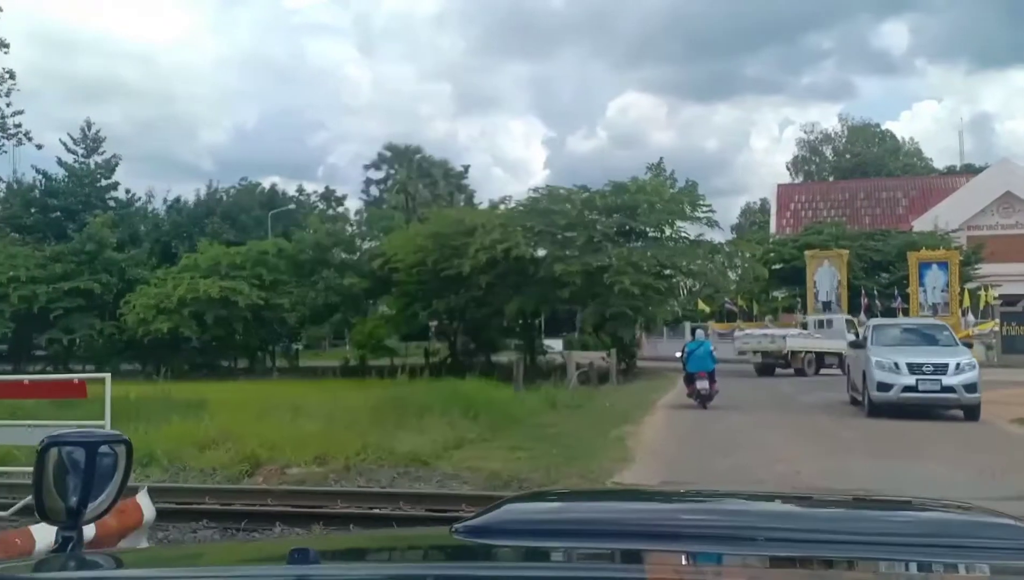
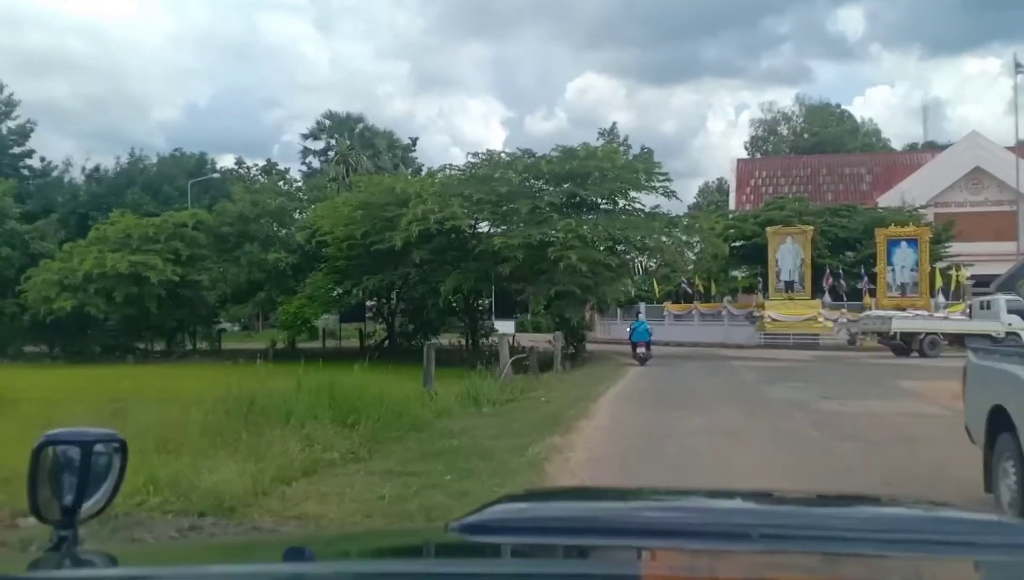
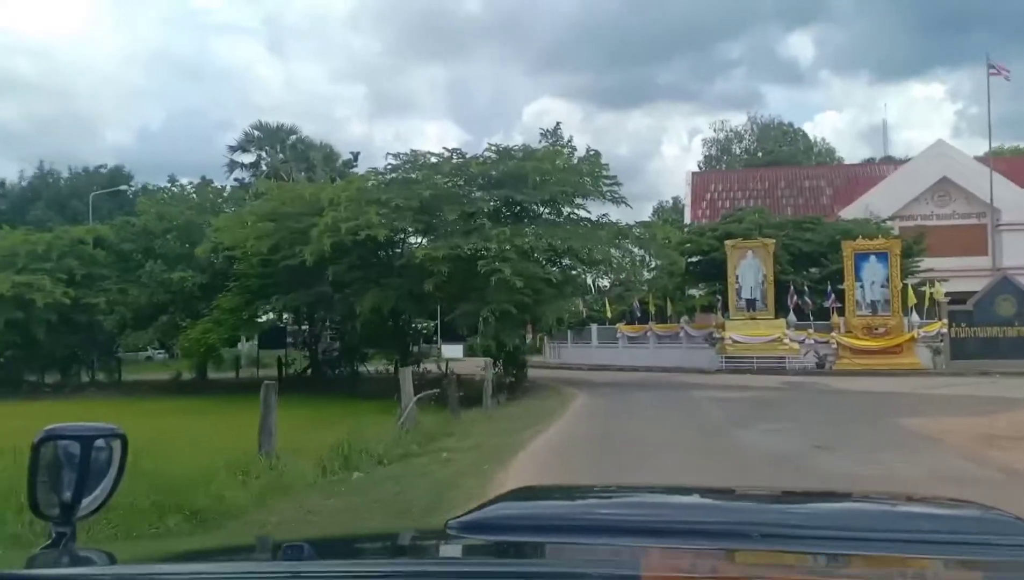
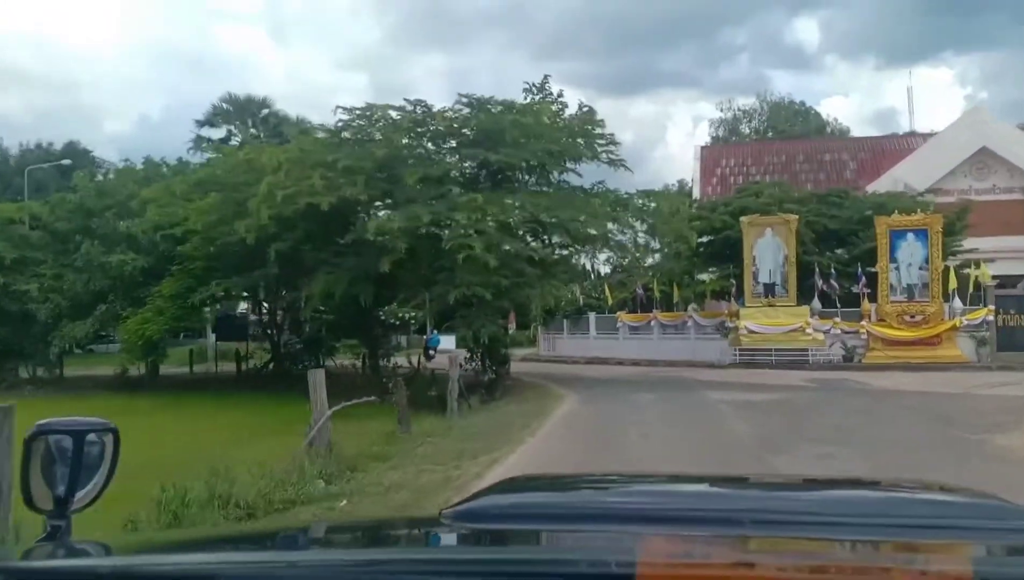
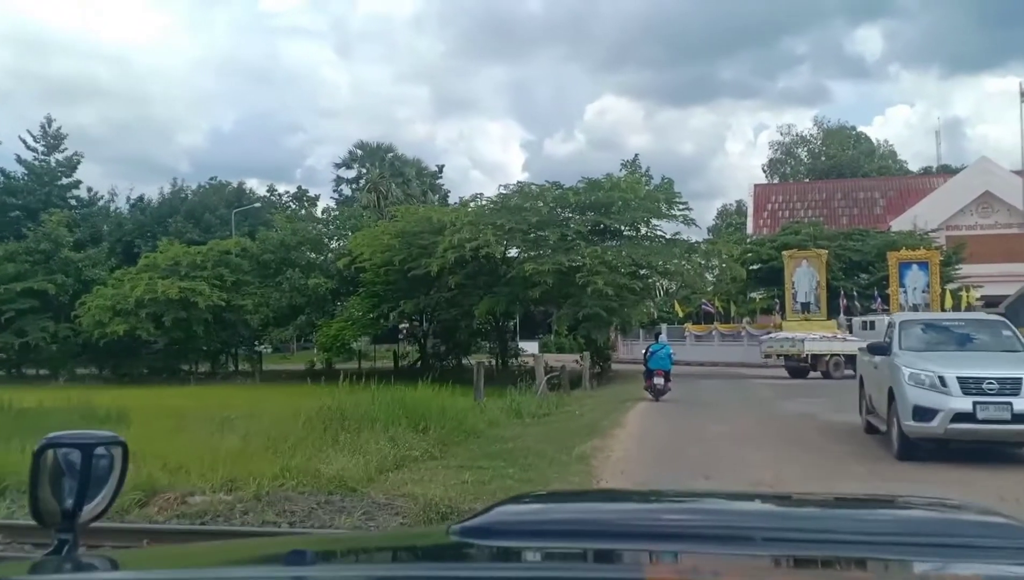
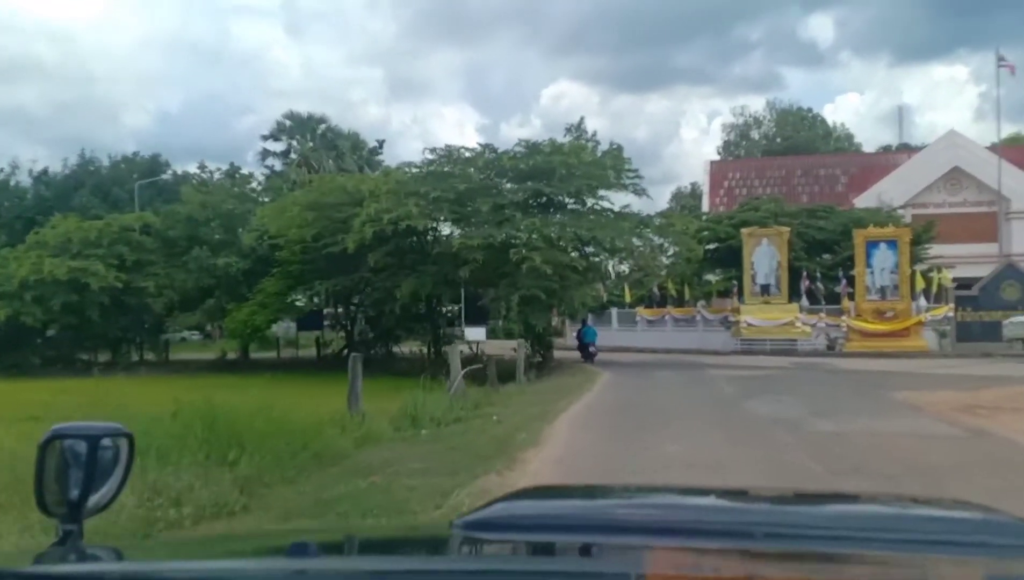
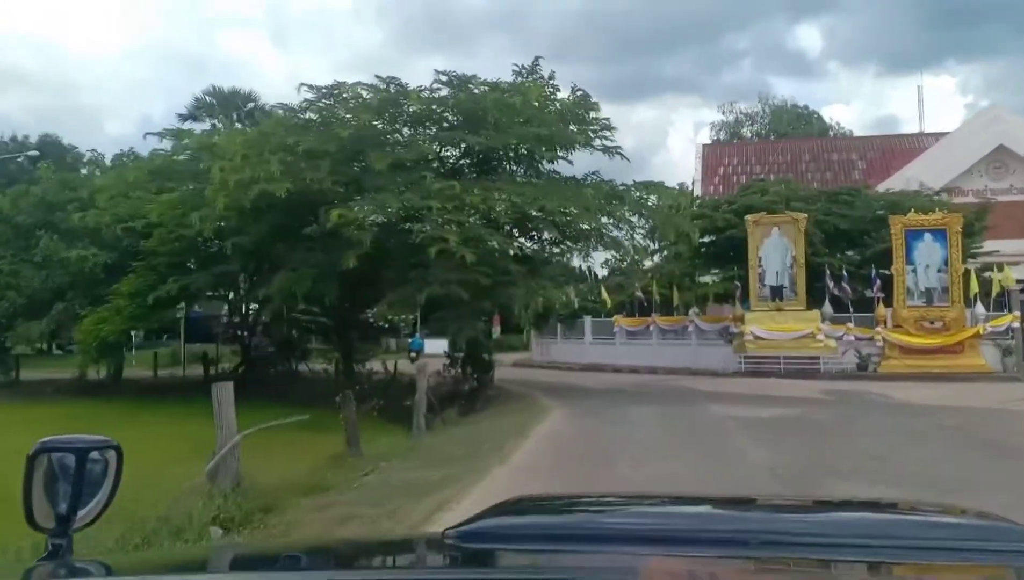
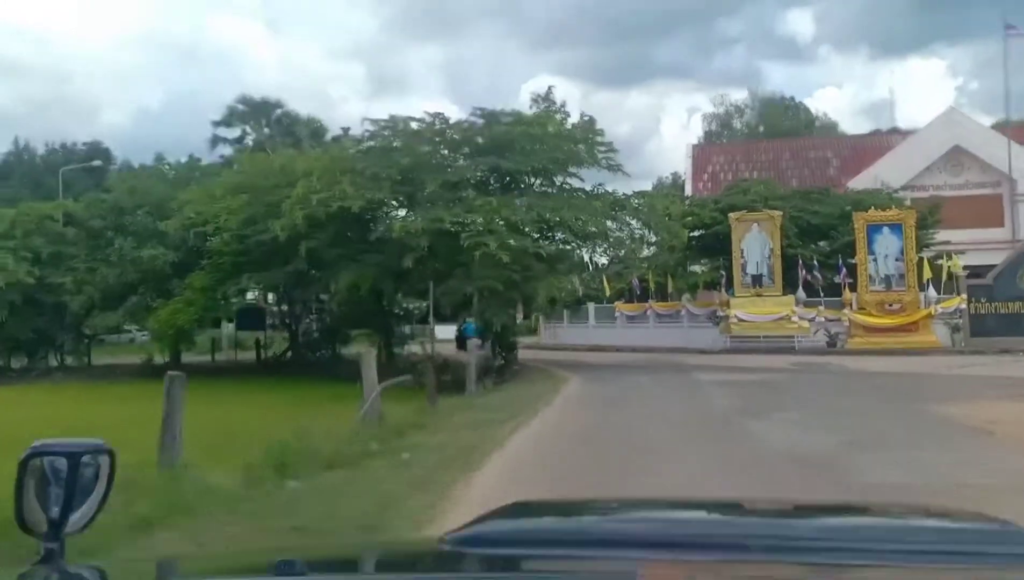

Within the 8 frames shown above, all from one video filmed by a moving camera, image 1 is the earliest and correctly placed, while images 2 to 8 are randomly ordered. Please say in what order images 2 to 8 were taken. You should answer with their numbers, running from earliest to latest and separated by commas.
5, 2, 6, 3, 8, 4, 7
